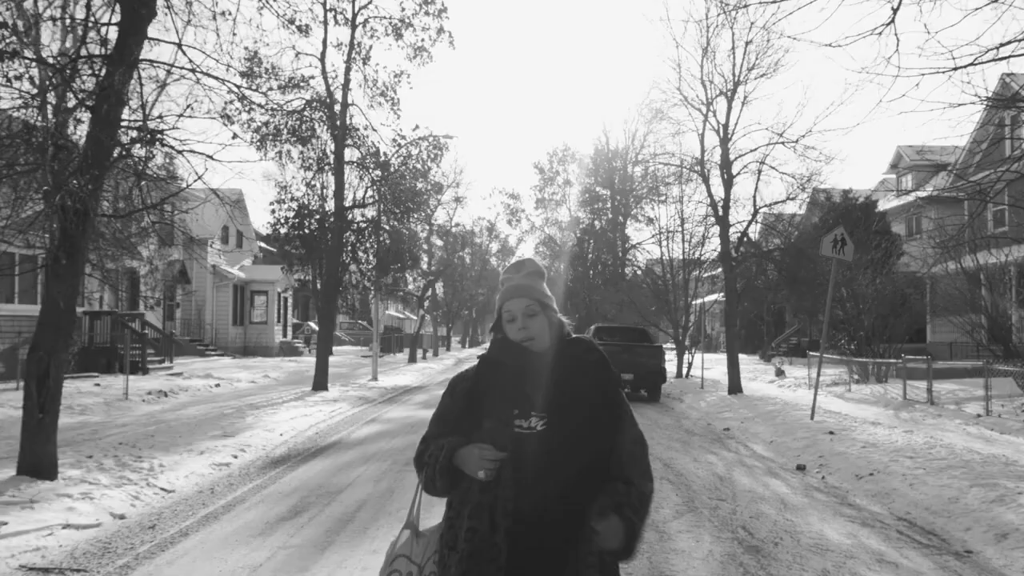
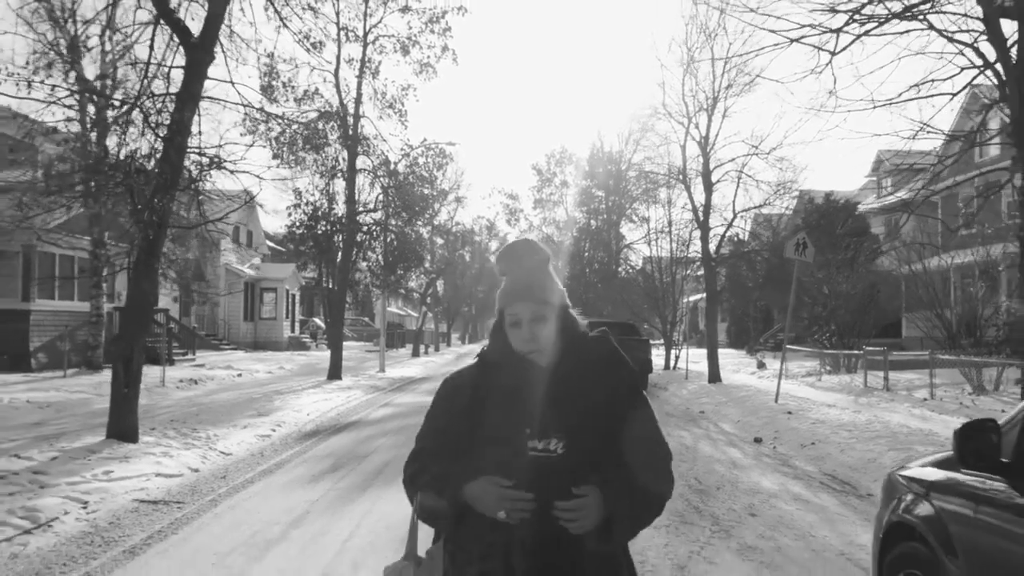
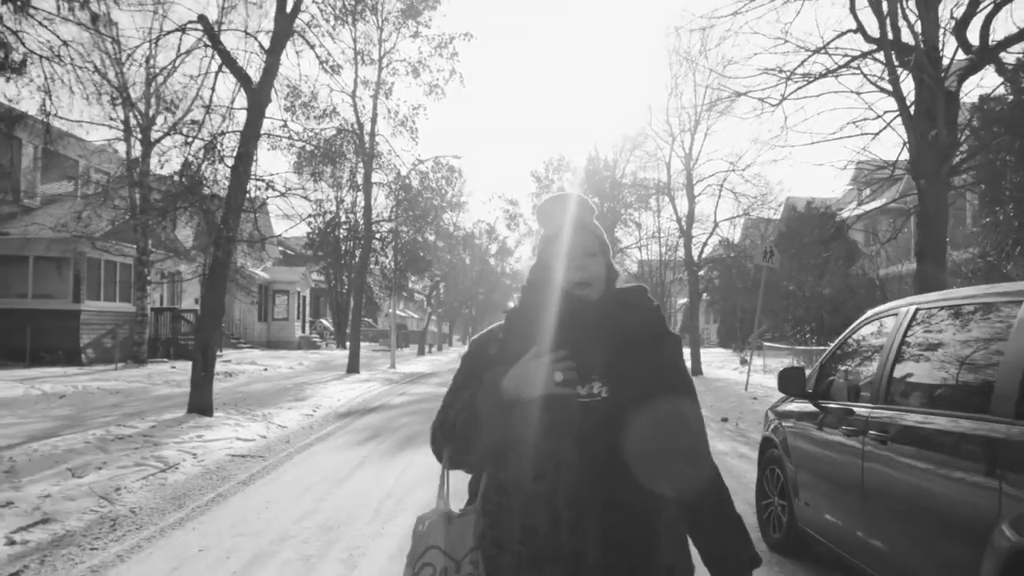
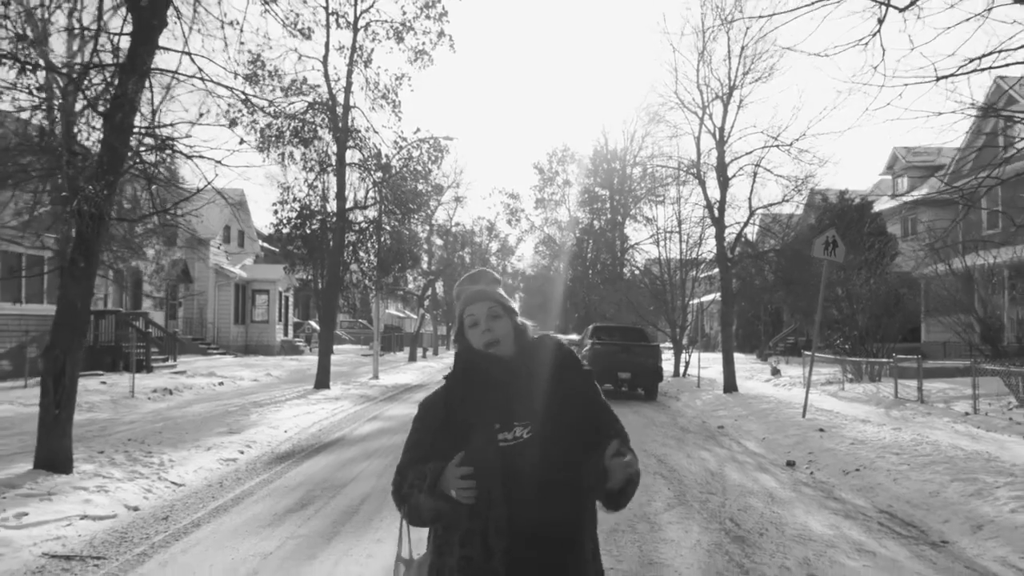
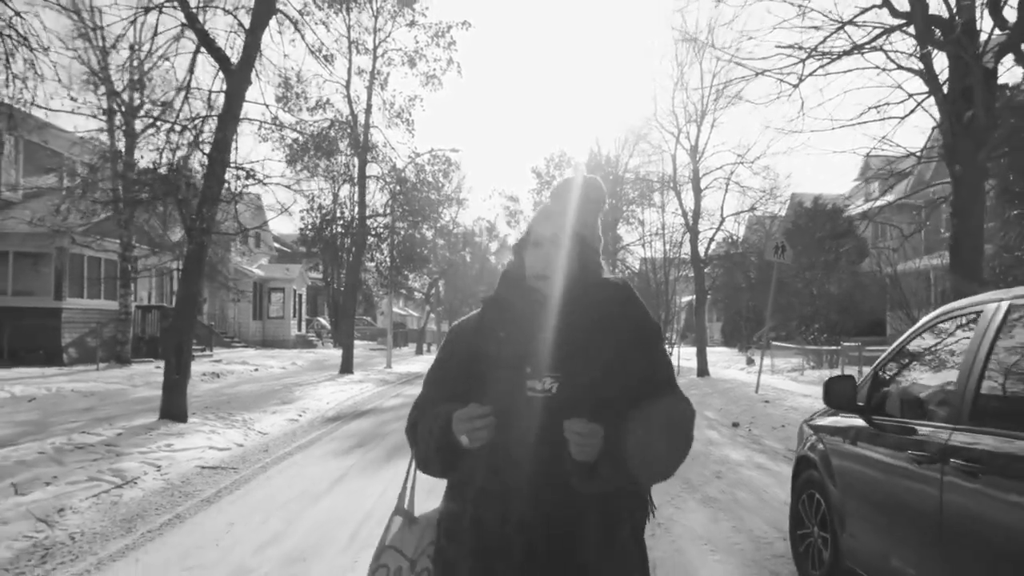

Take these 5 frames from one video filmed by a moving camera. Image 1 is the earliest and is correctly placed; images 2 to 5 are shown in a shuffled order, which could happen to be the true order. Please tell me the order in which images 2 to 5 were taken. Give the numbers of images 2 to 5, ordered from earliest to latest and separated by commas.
4, 2, 5, 3
